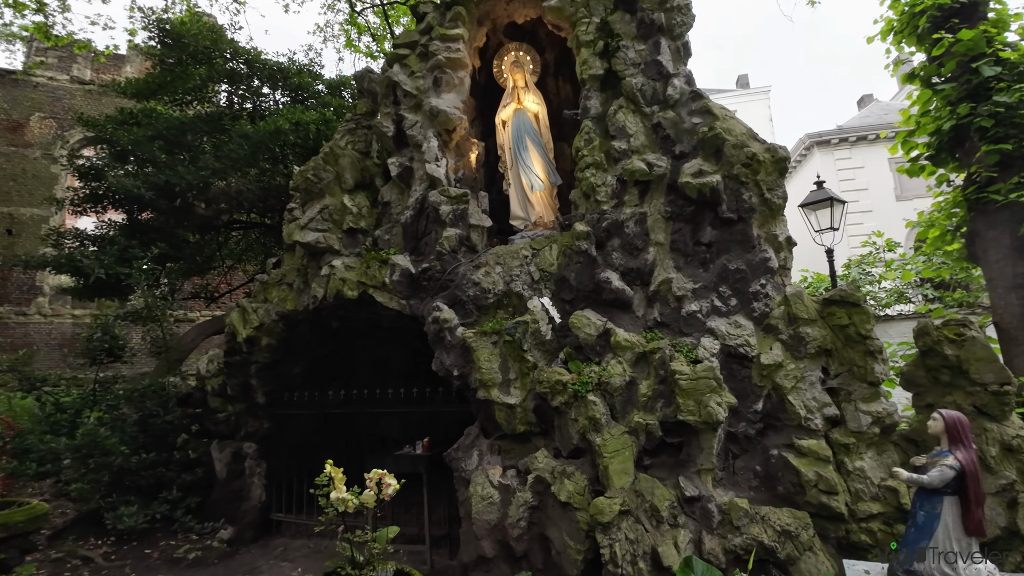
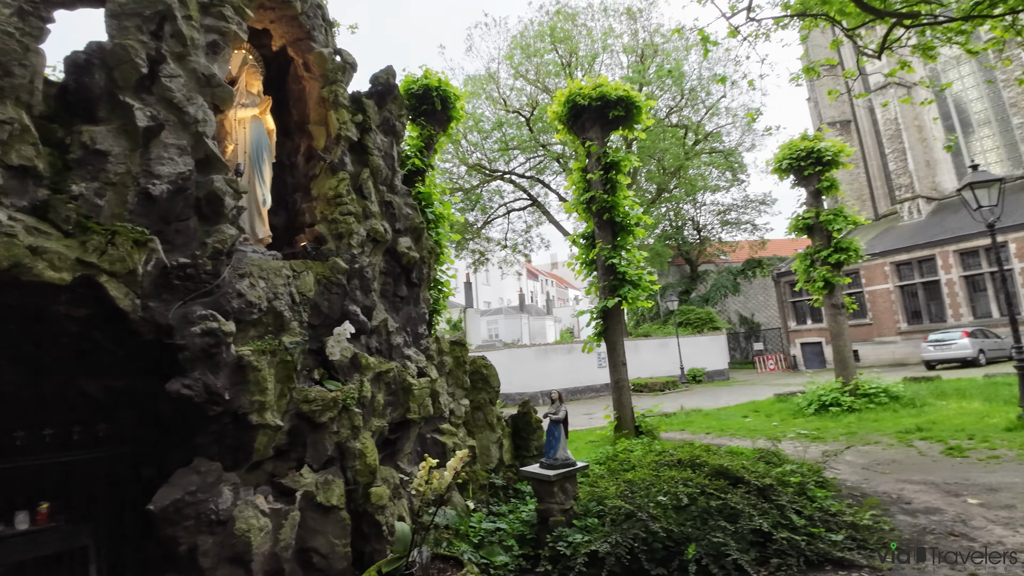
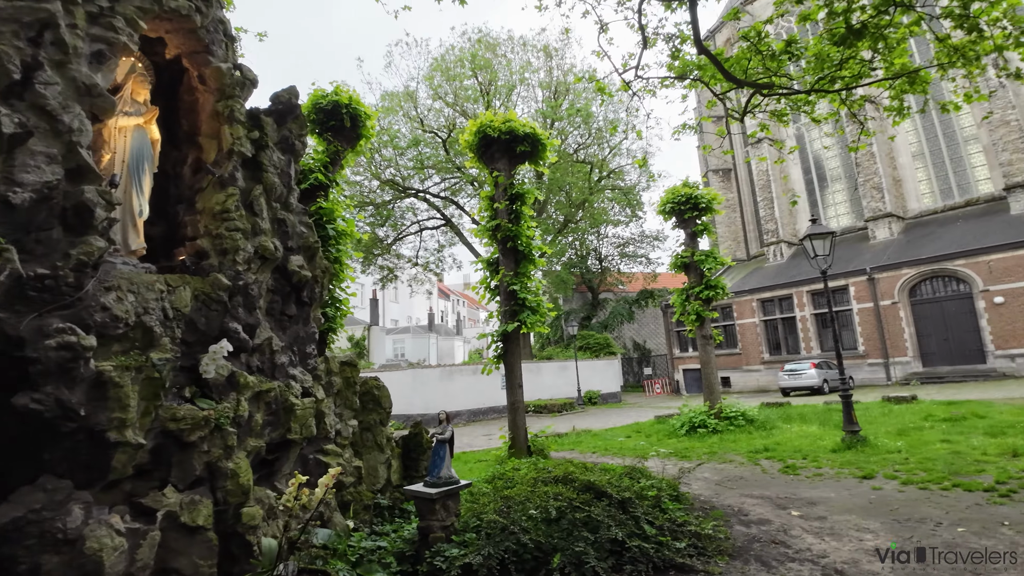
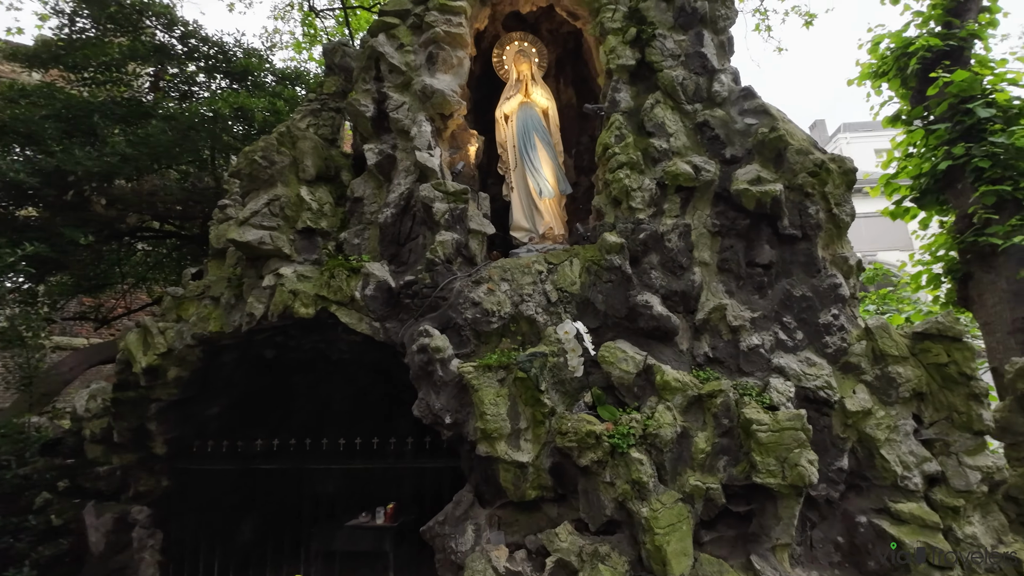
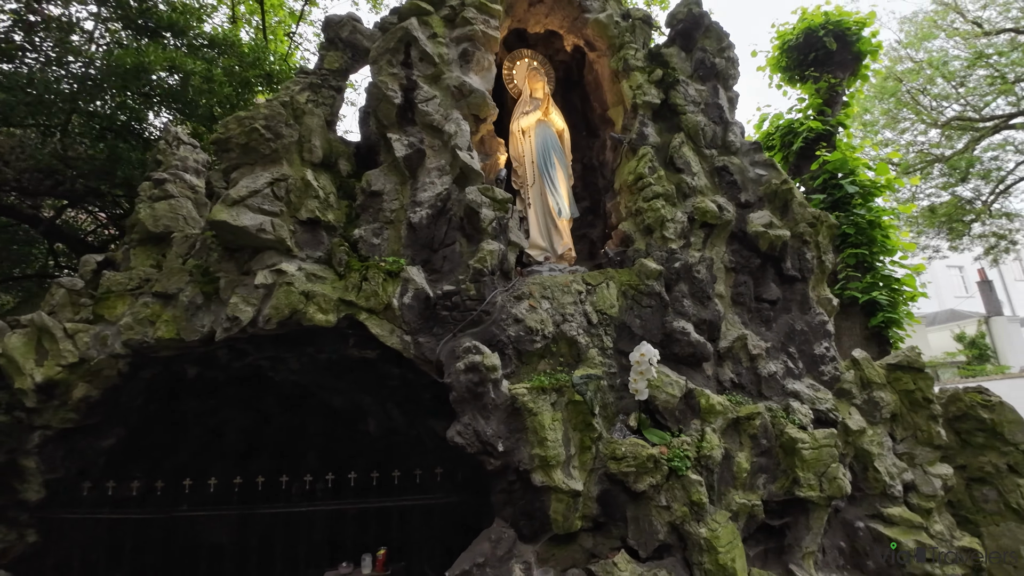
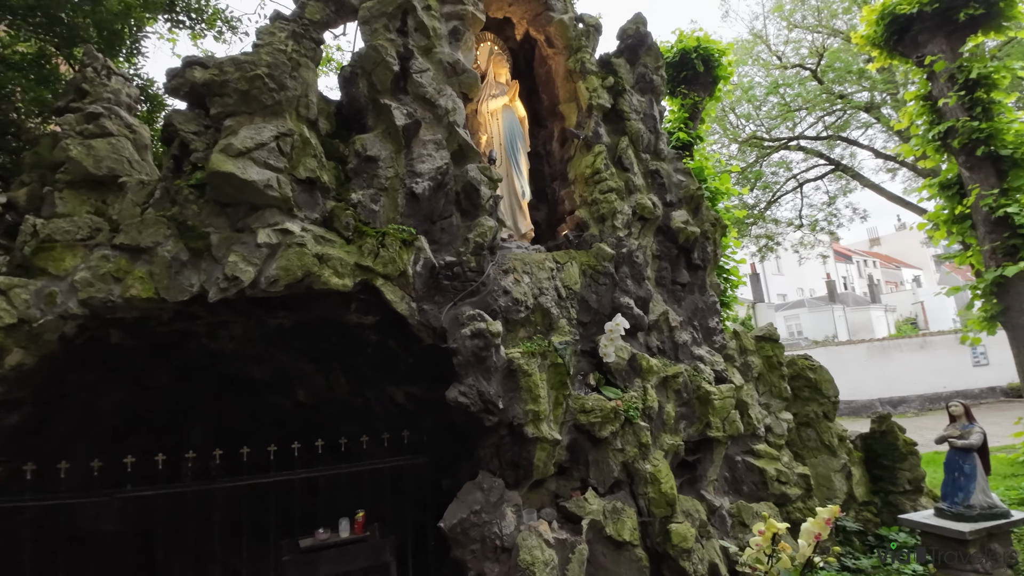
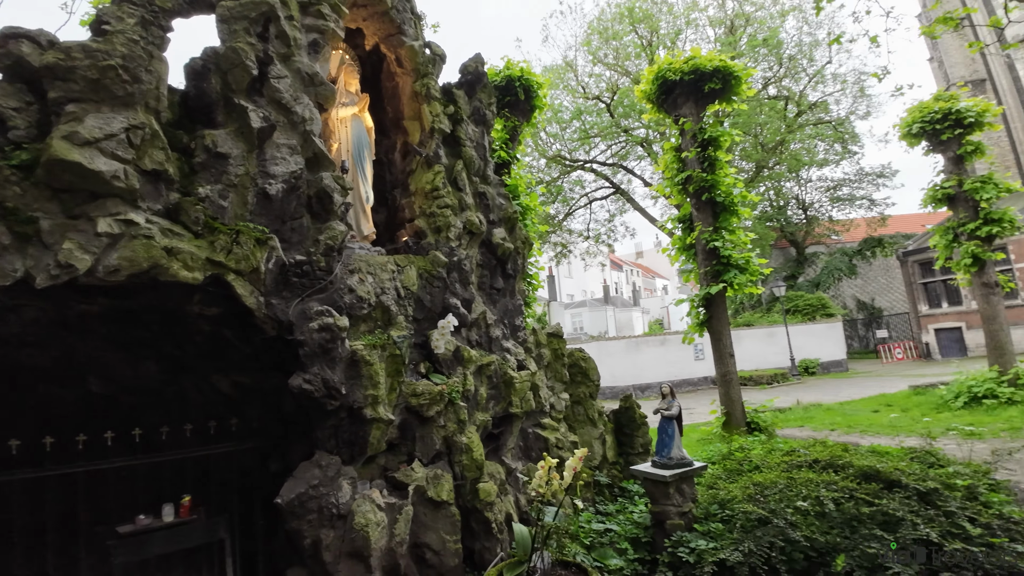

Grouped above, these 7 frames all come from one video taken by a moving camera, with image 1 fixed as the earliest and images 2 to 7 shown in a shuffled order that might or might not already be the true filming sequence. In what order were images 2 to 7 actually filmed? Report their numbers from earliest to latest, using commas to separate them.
4, 5, 6, 7, 2, 3
